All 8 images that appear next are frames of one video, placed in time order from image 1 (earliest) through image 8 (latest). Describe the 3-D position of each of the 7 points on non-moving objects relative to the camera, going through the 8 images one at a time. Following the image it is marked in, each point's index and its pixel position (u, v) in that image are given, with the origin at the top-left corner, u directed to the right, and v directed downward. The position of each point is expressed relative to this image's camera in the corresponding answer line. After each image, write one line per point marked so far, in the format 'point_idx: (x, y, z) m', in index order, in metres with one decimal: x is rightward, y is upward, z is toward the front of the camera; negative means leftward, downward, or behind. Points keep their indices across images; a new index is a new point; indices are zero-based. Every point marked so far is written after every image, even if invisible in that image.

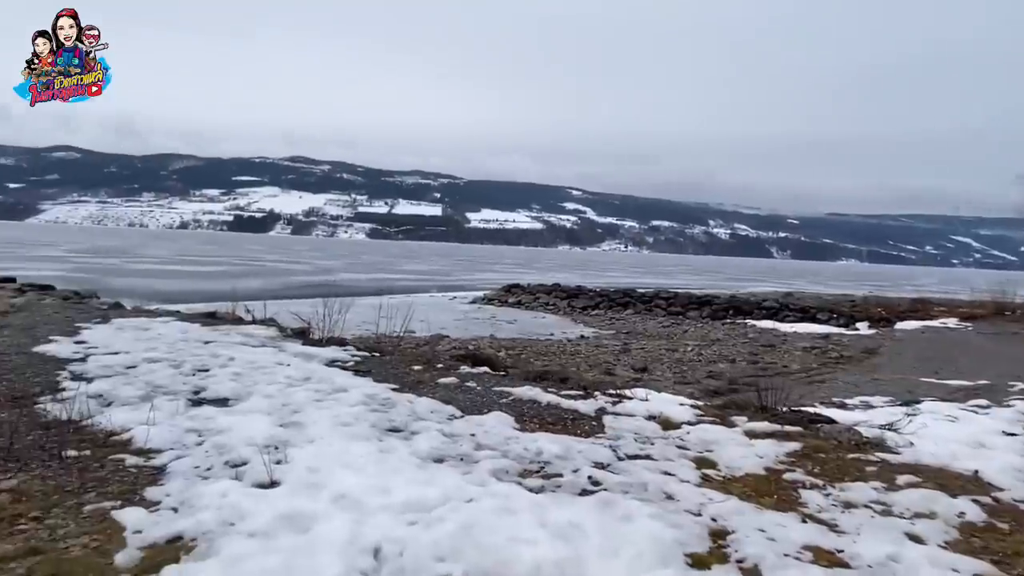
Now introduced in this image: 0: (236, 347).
0: (-3.7, -0.8, +8.5) m
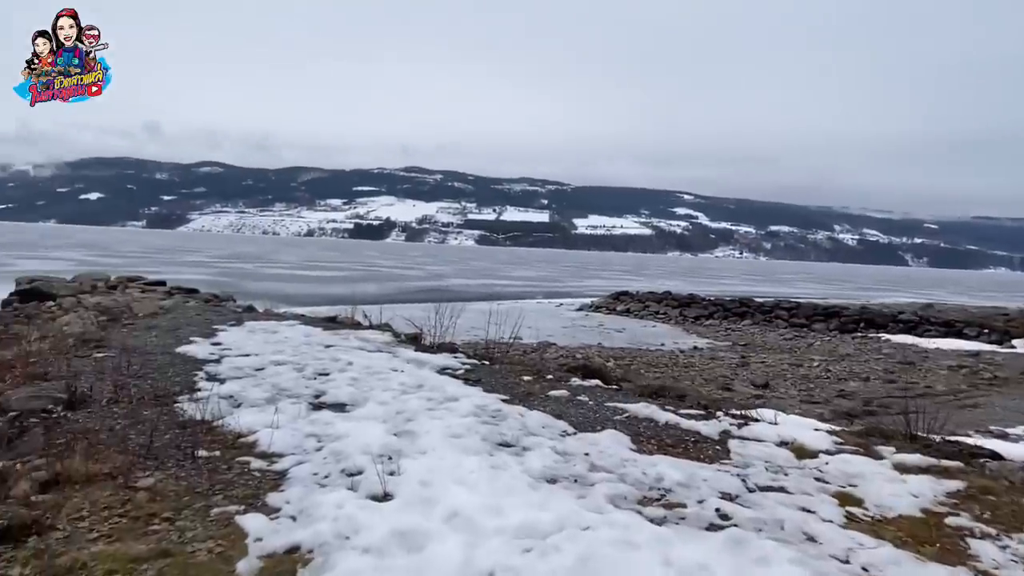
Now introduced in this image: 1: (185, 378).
0: (-2.2, -0.9, +8.8) m
1: (-3.5, -1.0, +6.8) m
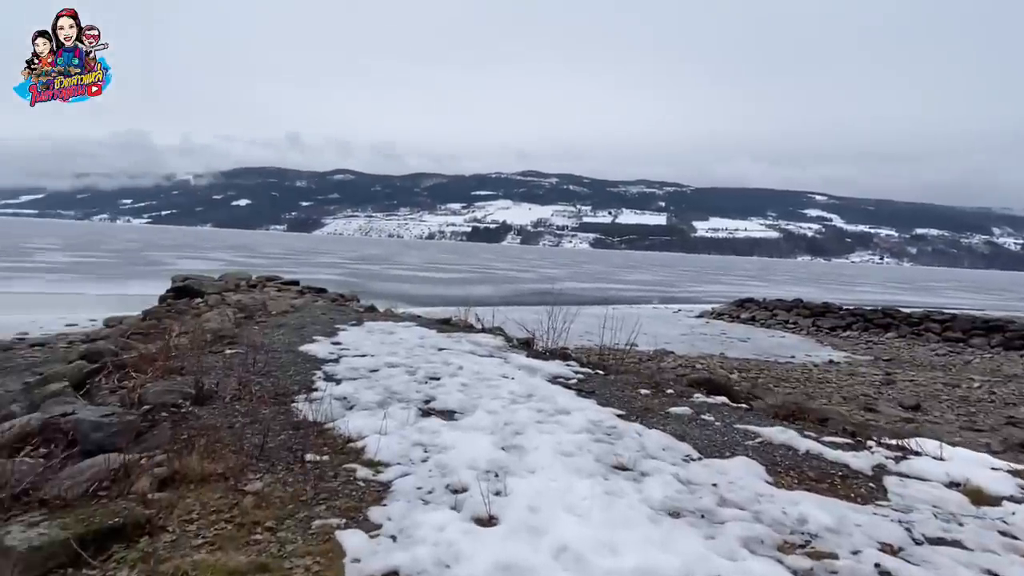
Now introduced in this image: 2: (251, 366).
0: (-0.6, -0.9, +8.7) m
1: (-2.3, -1.0, +7.0) m
2: (-3.0, -0.9, +7.3) m
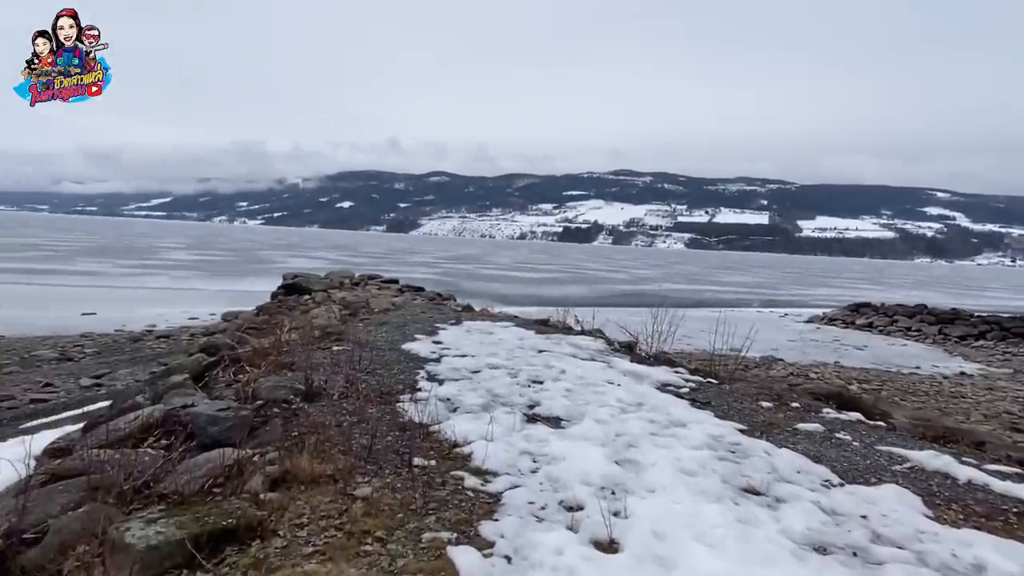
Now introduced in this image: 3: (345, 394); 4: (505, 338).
0: (+0.7, -0.9, +8.4) m
1: (-1.2, -1.0, +6.9) m
2: (-1.8, -0.9, +7.3) m
3: (-1.6, -1.0, +6.0) m
4: (-0.1, -0.8, +9.7) m
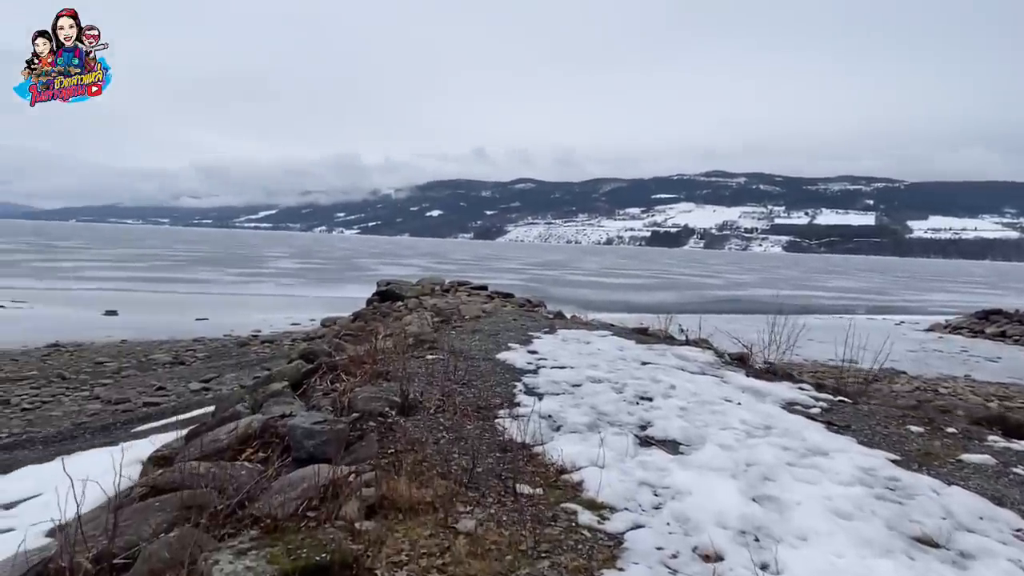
0: (+2.0, -1.0, +7.7) m
1: (-0.1, -1.0, +6.5) m
2: (-0.7, -1.0, +7.0) m
3: (-0.6, -1.1, +5.7) m
4: (+1.3, -0.9, +9.1) m
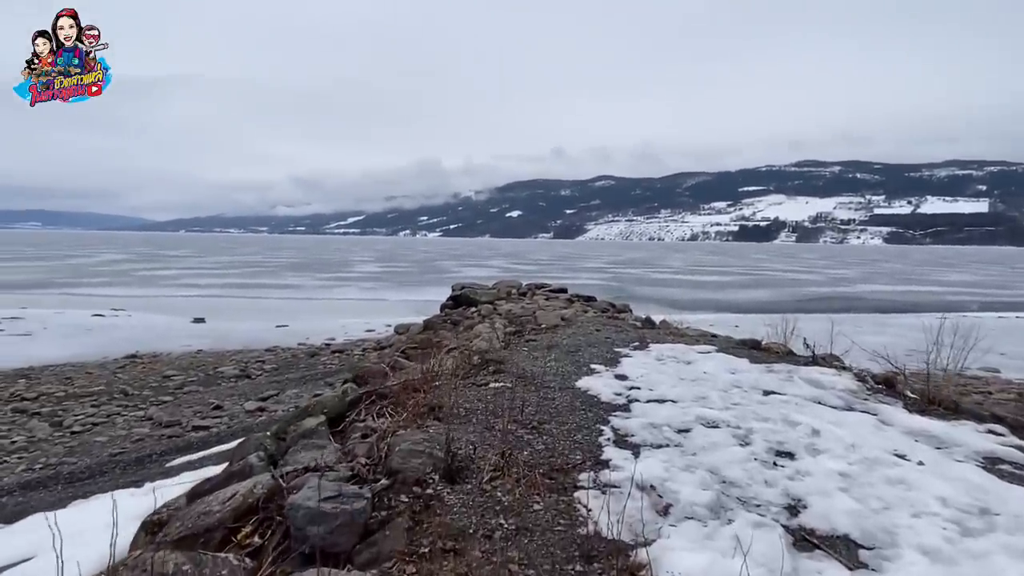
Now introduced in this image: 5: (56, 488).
0: (+2.8, -1.1, +5.8) m
1: (+0.6, -1.2, +4.9) m
2: (+0.1, -1.1, +5.5) m
3: (-0.1, -1.2, +4.2) m
4: (+2.3, -1.0, +7.3) m
5: (-4.9, -2.2, +6.8) m
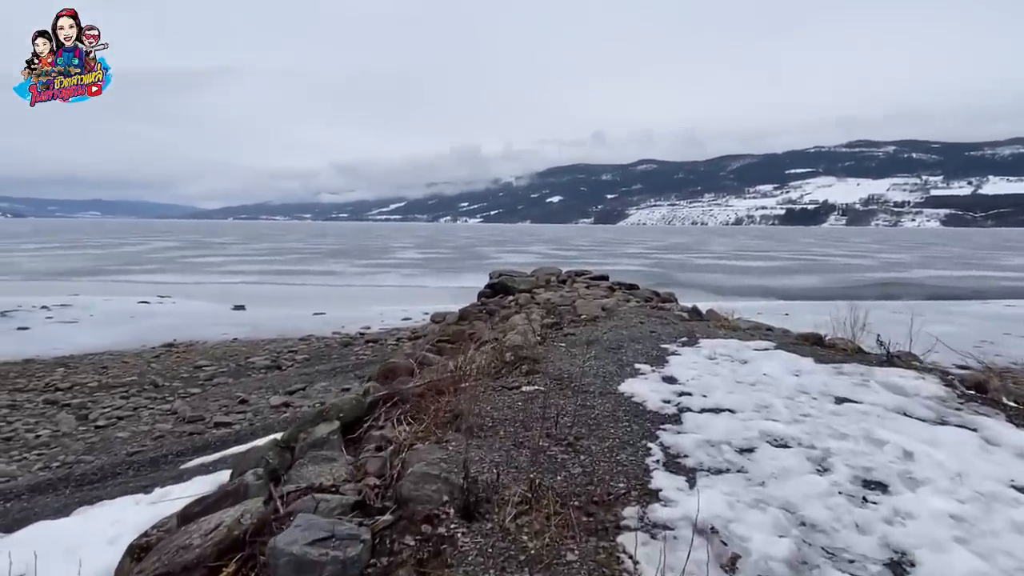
0: (+3.1, -1.1, +5.0) m
1: (+0.8, -1.1, +4.2) m
2: (+0.3, -1.0, +4.8) m
3: (+0.1, -1.2, +3.5) m
4: (+2.7, -0.9, +6.5) m
5: (-4.6, -2.1, +6.4) m
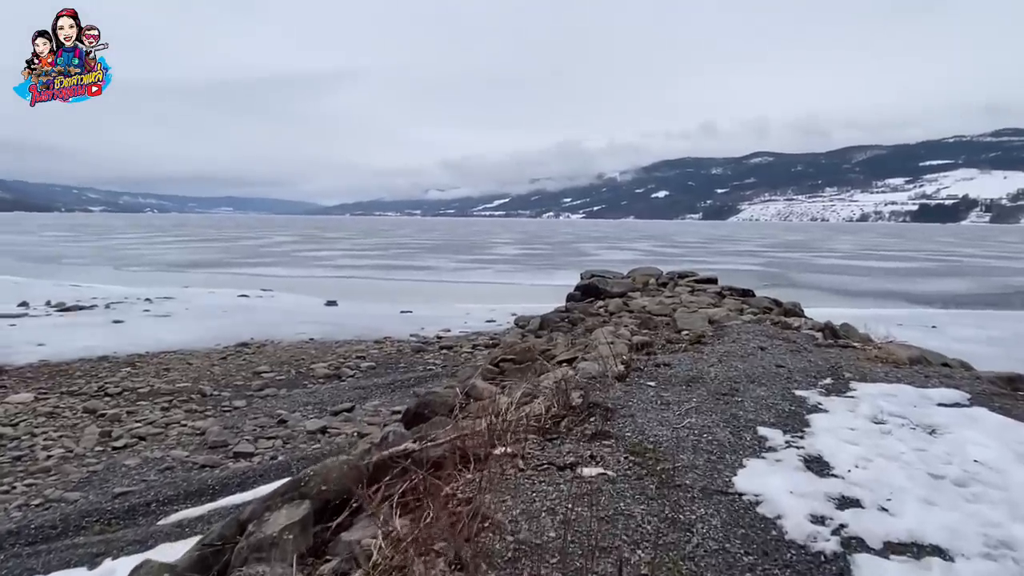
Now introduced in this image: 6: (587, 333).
0: (+3.2, -1.3, +2.5) m
1: (+0.8, -1.3, +2.1) m
2: (+0.4, -1.2, +2.7) m
3: (0.0, -1.4, +1.5) m
4: (+3.0, -1.1, +4.0) m
5: (-4.1, -2.2, +5.2) m
6: (+1.3, -0.8, +11.1) m
